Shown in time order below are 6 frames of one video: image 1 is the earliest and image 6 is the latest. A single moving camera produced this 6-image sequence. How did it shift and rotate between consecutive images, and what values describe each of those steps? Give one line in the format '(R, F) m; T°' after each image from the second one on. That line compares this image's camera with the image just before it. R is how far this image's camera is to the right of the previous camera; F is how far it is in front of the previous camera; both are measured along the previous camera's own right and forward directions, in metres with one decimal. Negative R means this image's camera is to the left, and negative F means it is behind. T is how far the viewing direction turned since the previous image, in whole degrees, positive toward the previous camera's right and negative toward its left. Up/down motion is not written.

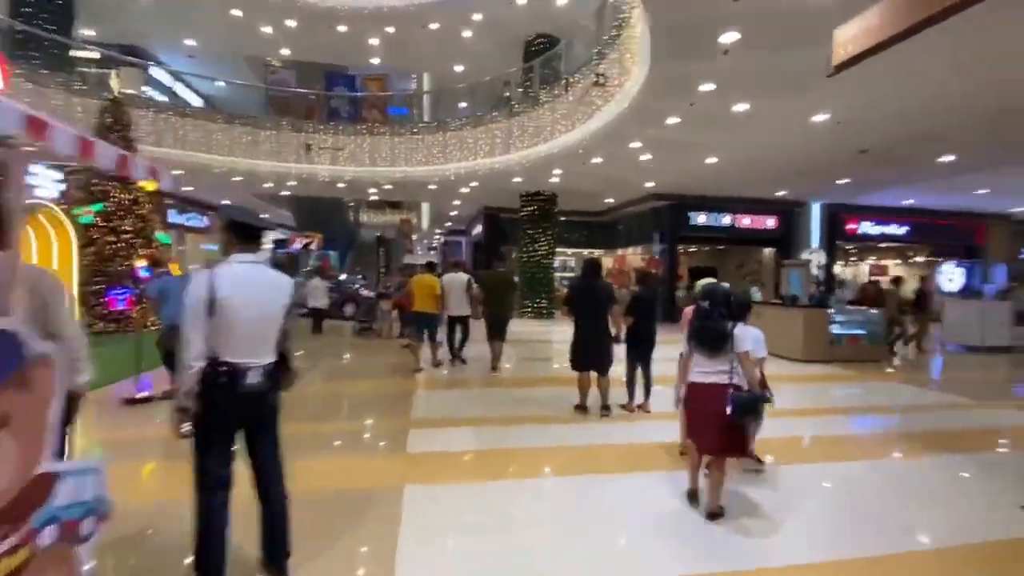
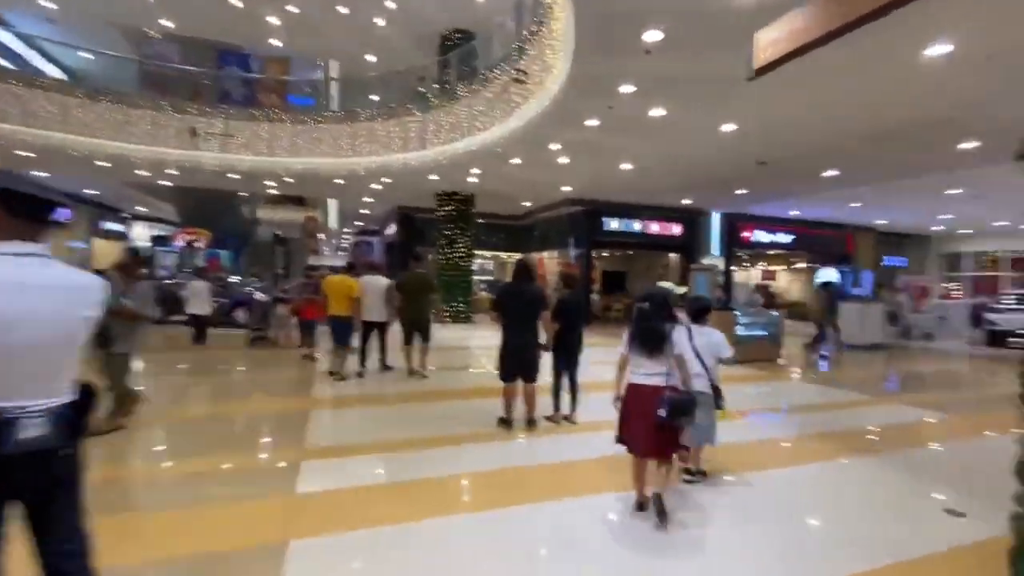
(0.0, +0.5) m; +10°
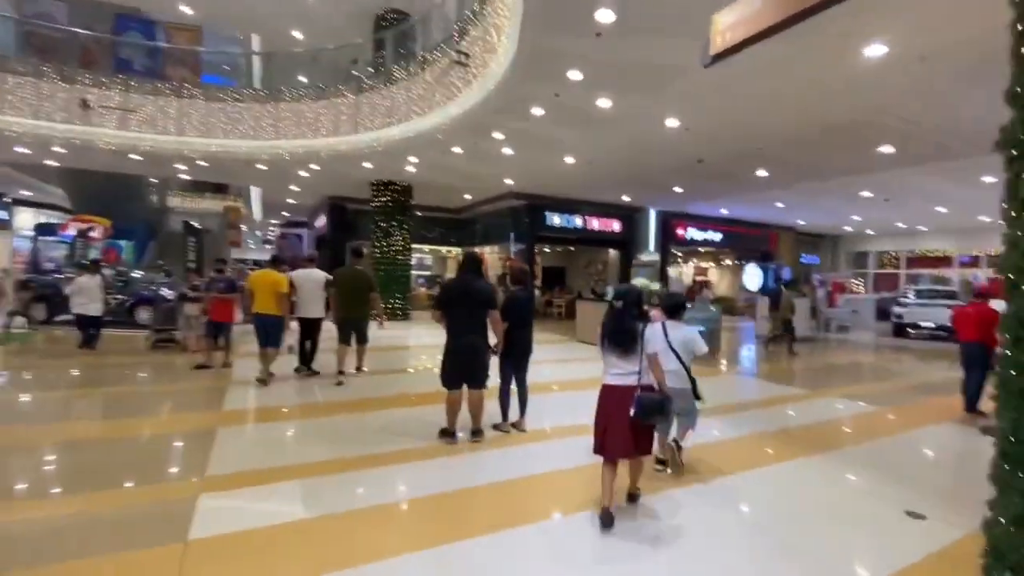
(0.0, +0.5) m; +7°
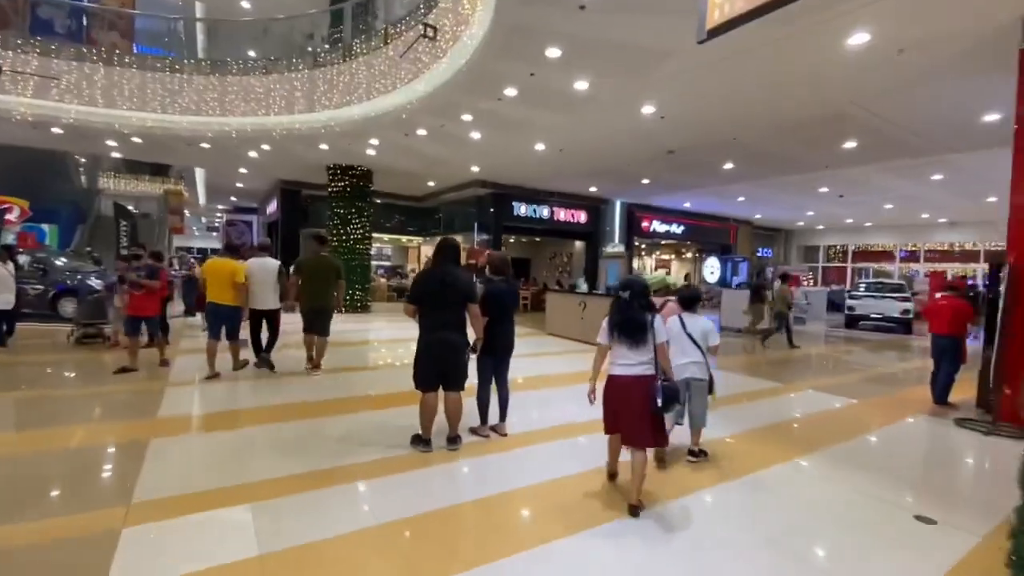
(-0.2, +0.4) m; +5°
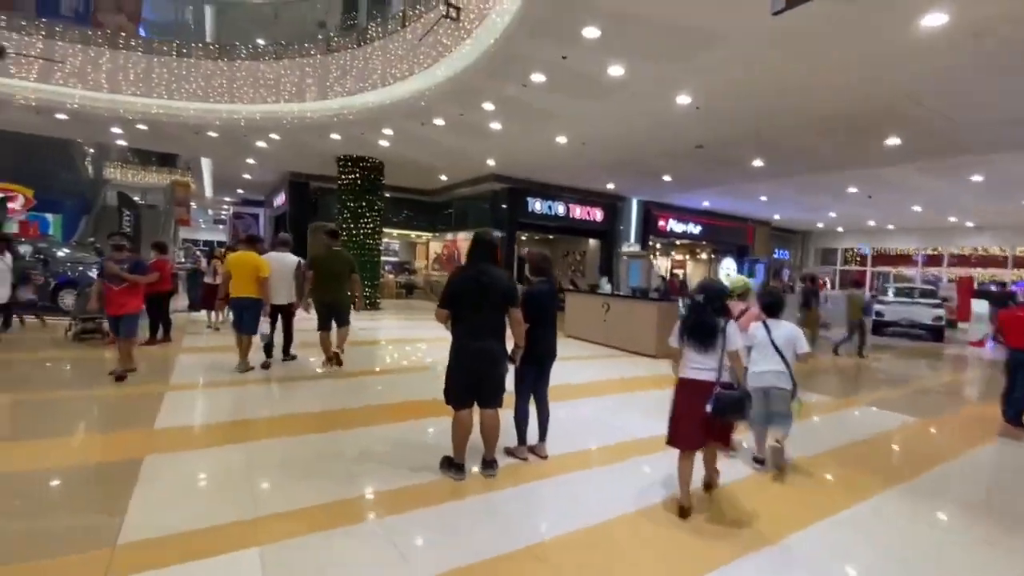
(-0.3, +0.5) m; 0°
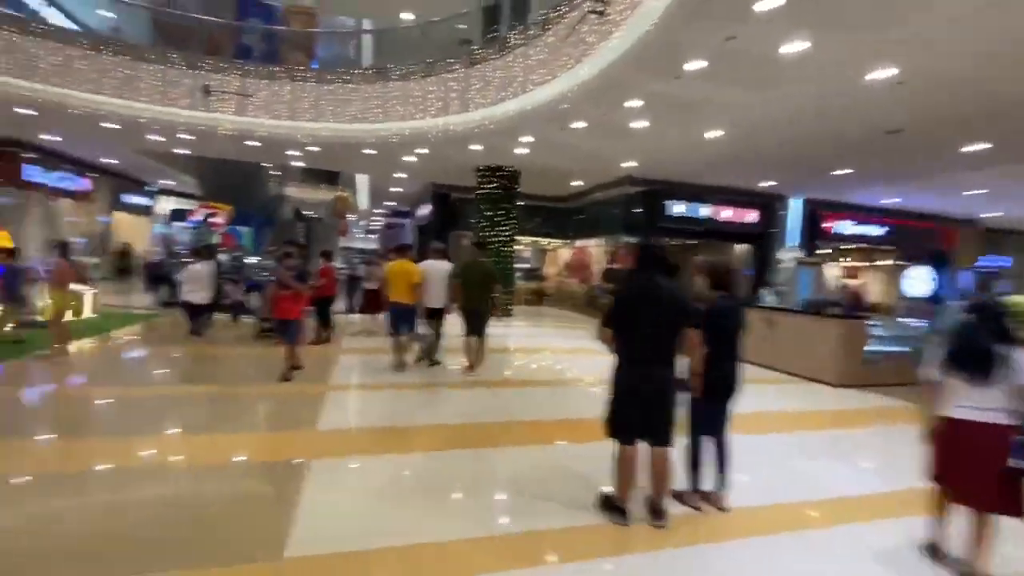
(-0.3, +0.4) m; -15°
